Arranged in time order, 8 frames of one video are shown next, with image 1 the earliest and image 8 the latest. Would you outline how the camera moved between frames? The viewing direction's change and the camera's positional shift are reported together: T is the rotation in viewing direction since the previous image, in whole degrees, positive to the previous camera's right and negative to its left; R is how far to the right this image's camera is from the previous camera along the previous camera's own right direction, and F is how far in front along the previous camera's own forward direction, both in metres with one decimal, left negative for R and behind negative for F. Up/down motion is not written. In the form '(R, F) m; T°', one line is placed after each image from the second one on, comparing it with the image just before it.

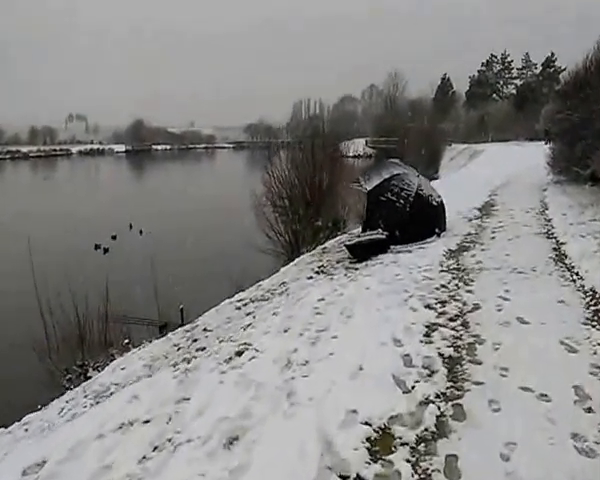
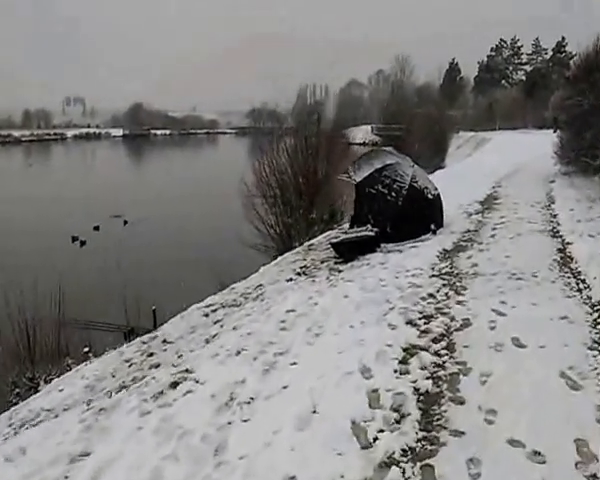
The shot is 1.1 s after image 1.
(+0.5, +0.9) m; -1°
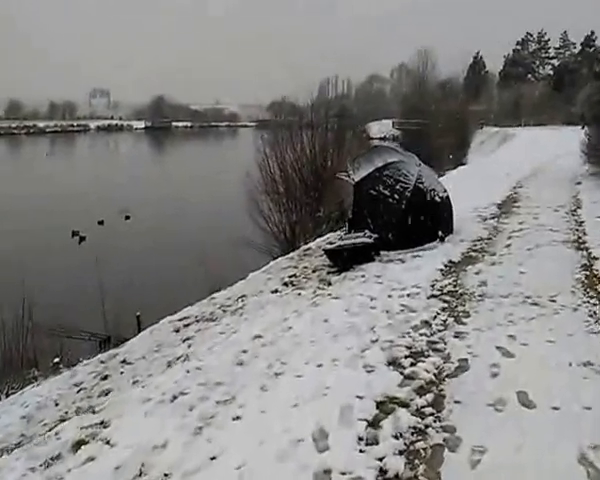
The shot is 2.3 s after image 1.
(+0.6, +1.1) m; -2°
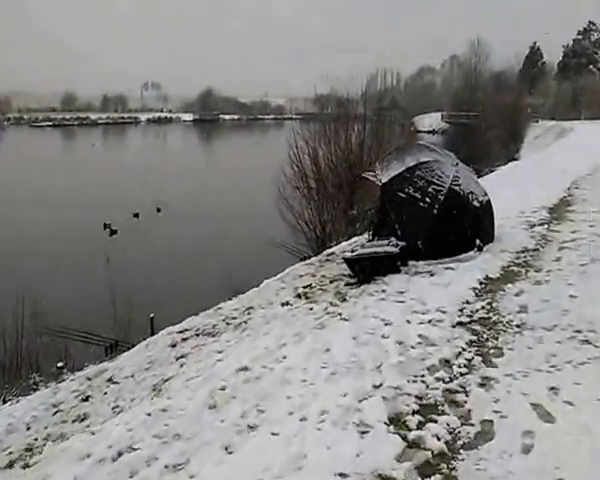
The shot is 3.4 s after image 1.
(+0.5, +1.0) m; -5°
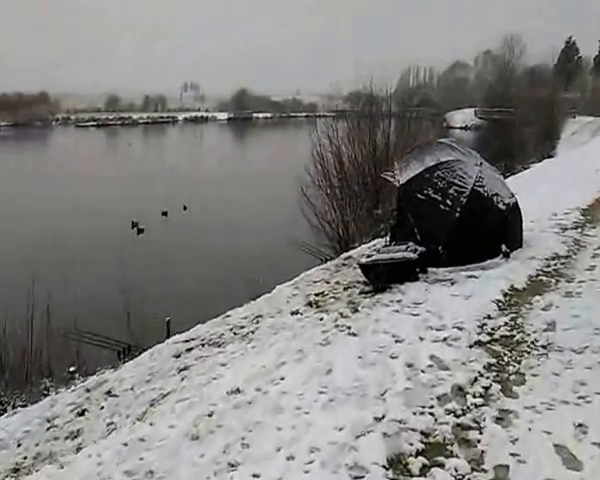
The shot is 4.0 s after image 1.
(+0.3, +0.4) m; -3°
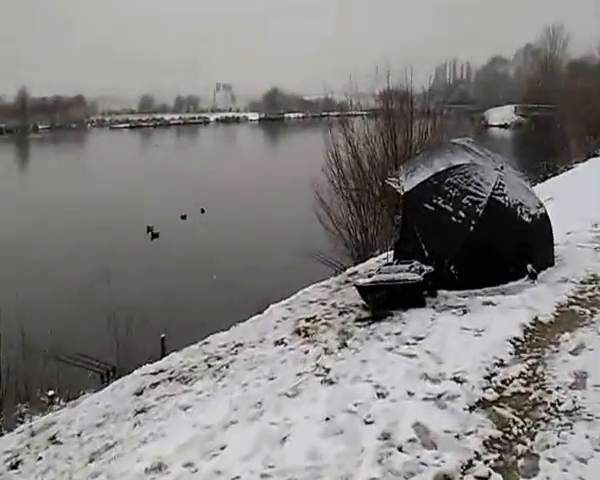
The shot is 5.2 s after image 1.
(+0.6, +1.1) m; -4°
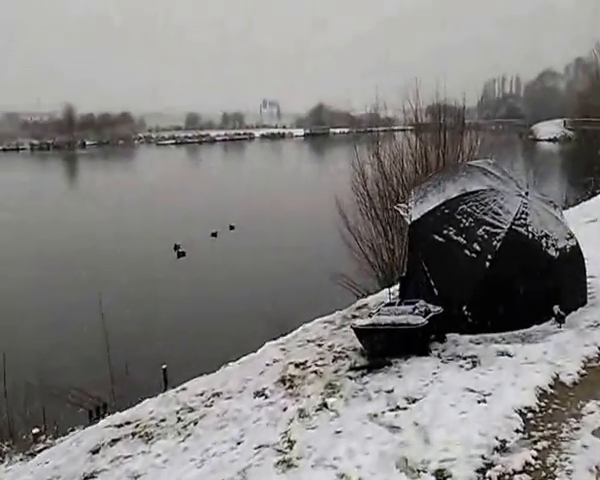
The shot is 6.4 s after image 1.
(+0.7, +0.8) m; -5°
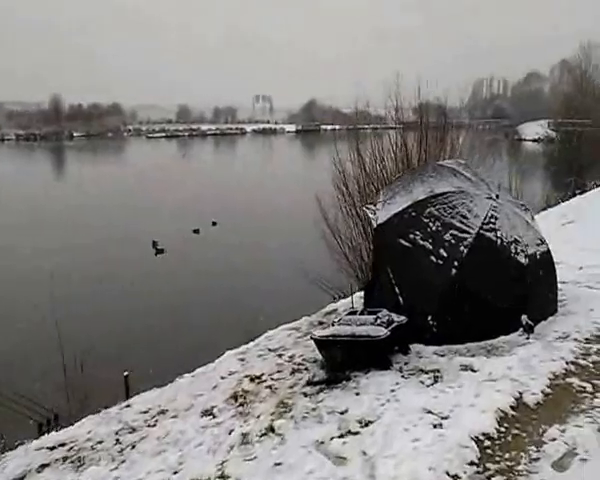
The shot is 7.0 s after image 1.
(+0.4, +0.4) m; +1°
